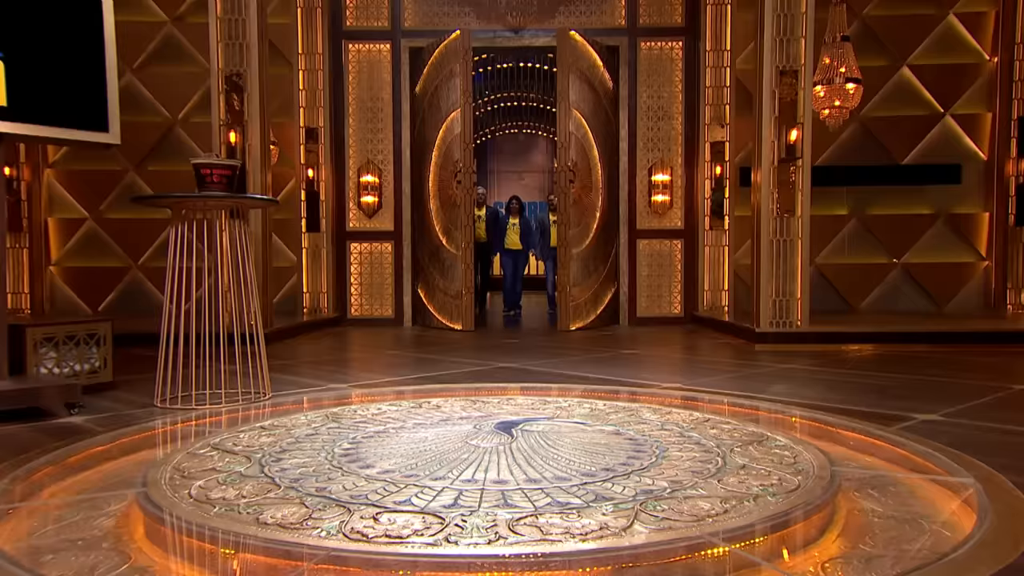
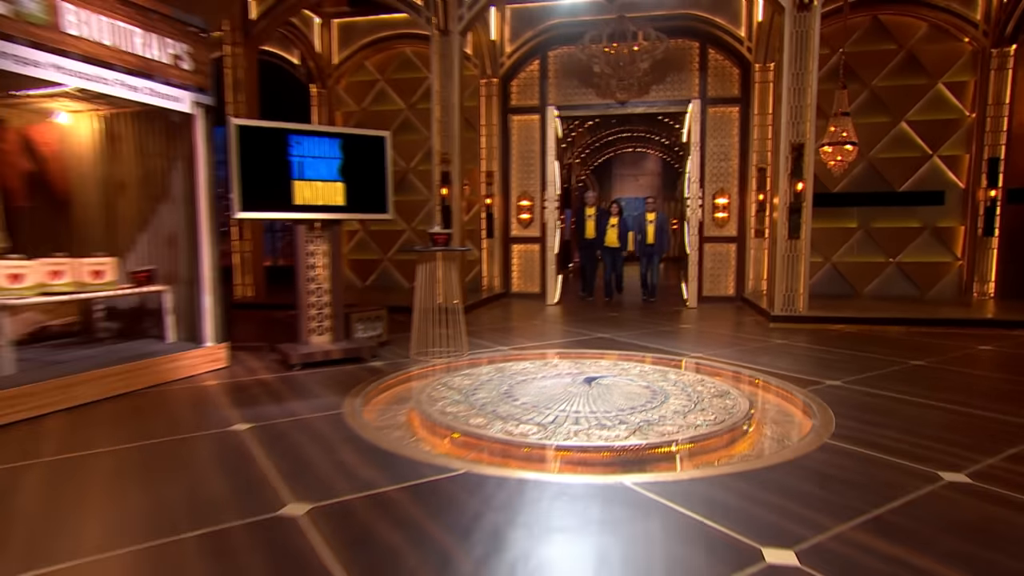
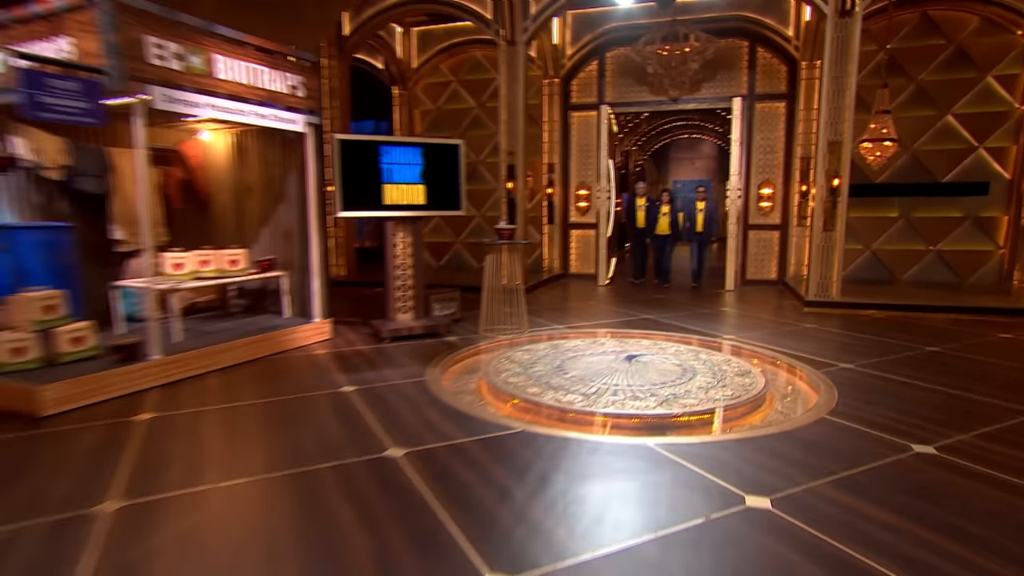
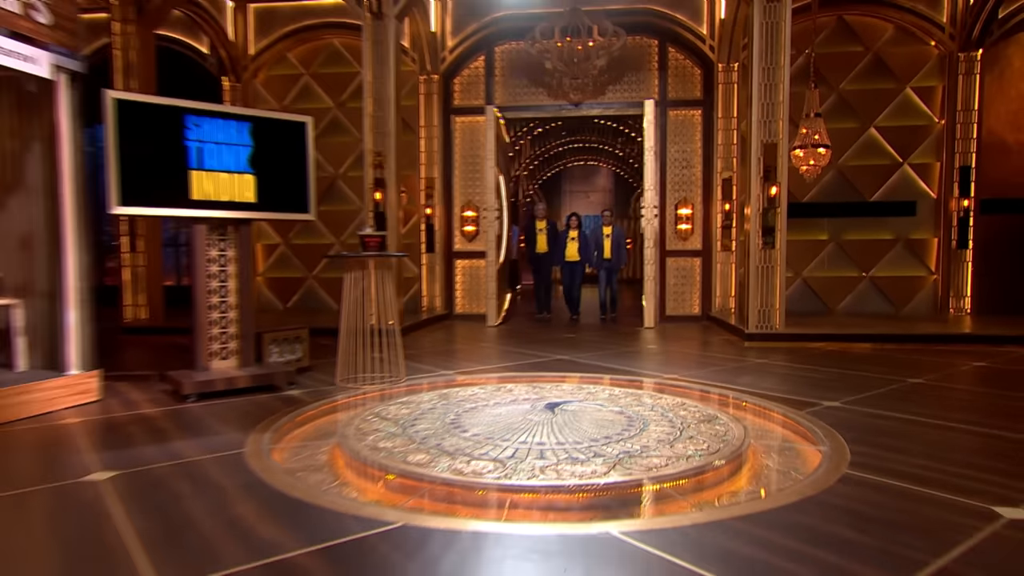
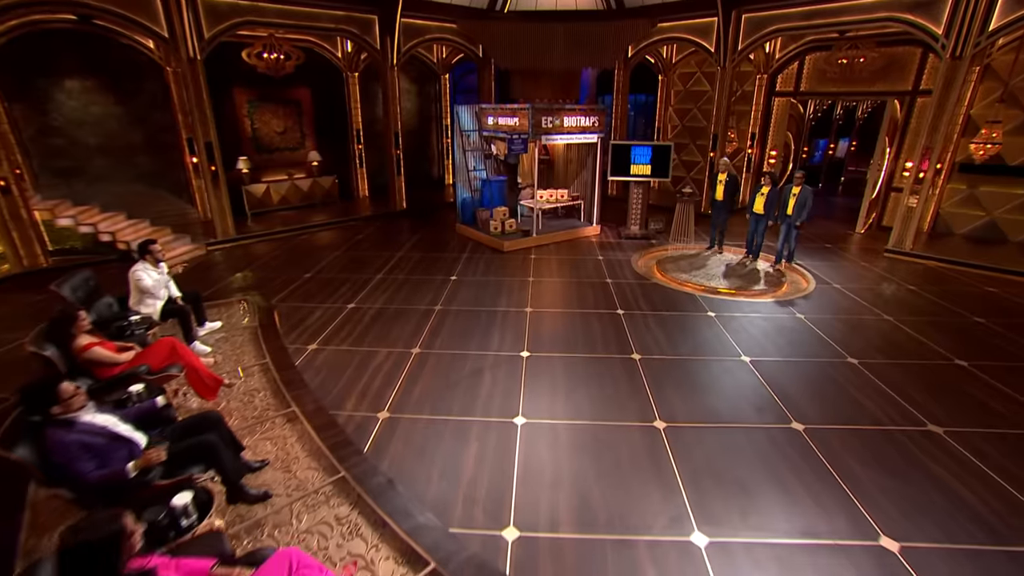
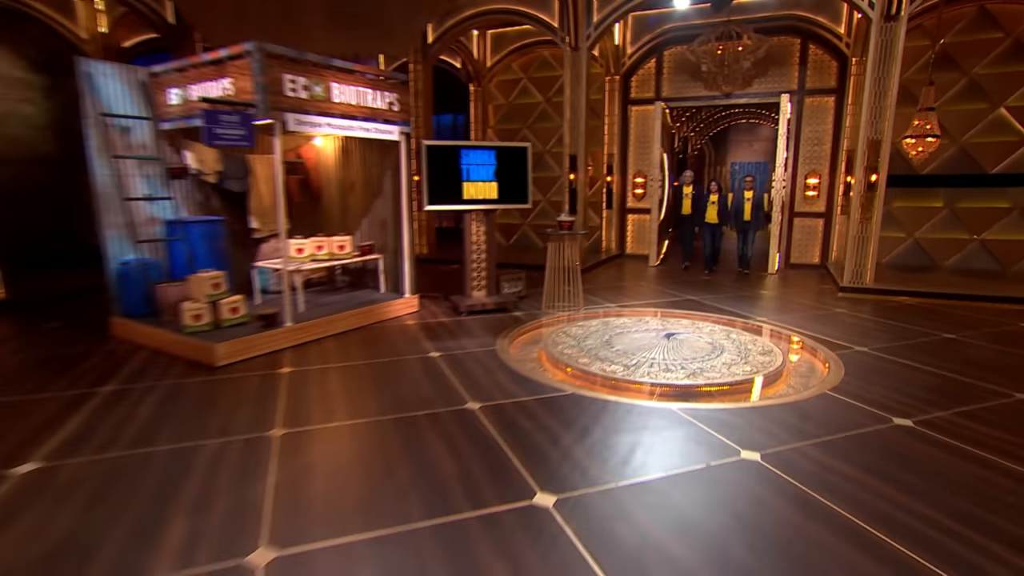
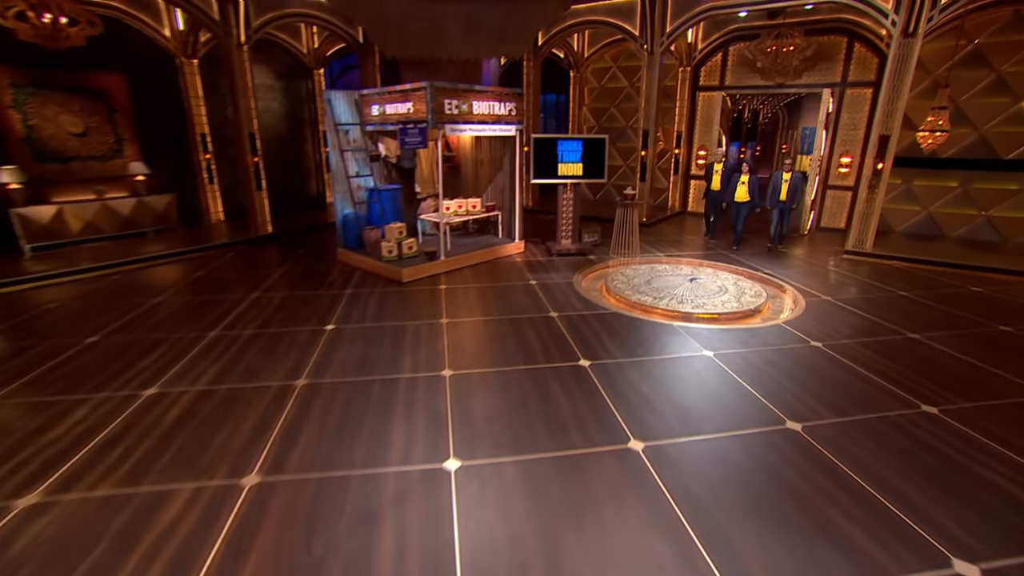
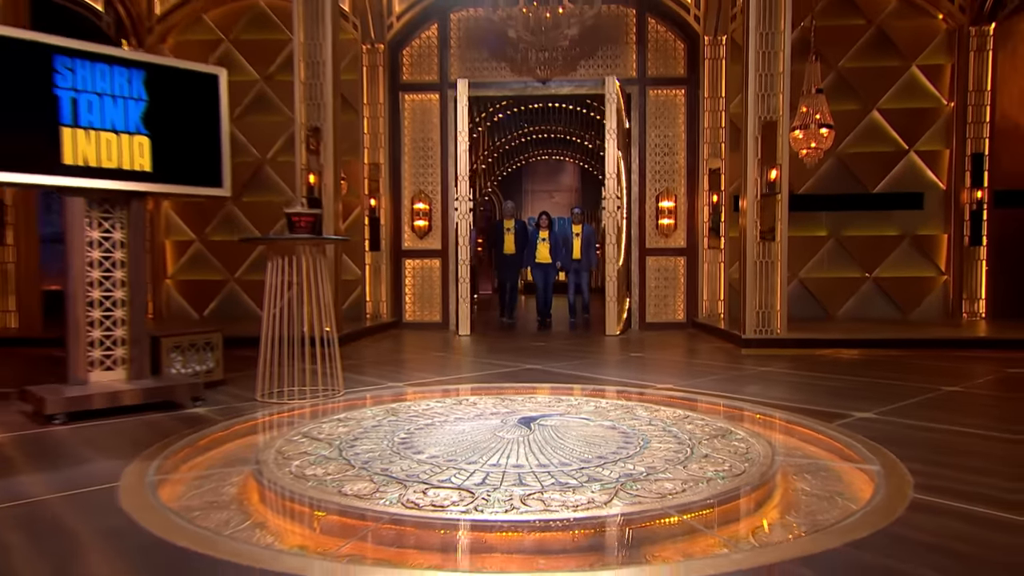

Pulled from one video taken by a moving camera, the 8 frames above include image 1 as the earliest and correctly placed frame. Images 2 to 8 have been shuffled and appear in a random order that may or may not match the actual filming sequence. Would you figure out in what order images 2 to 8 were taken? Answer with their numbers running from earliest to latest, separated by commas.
8, 4, 2, 3, 6, 7, 5
